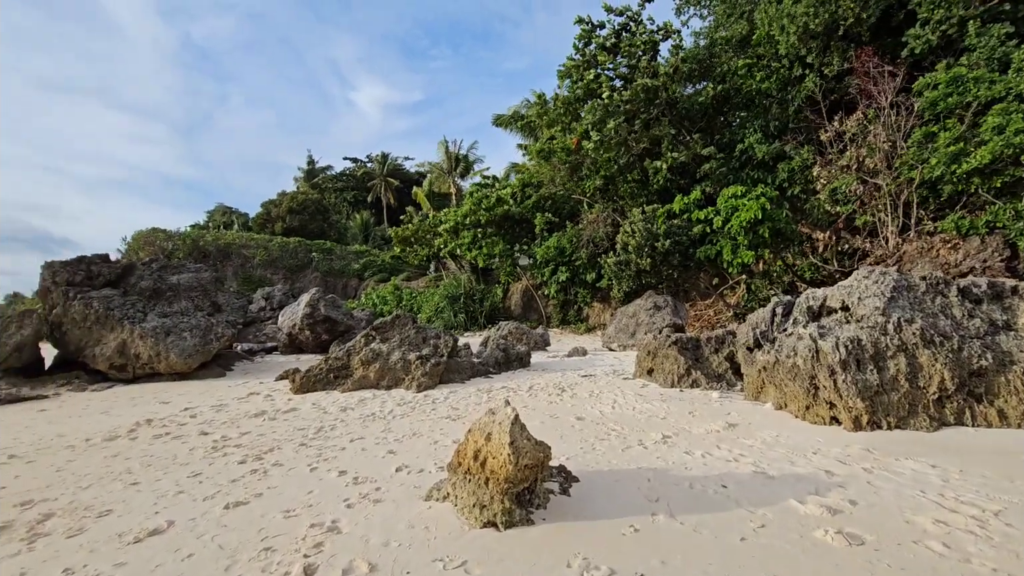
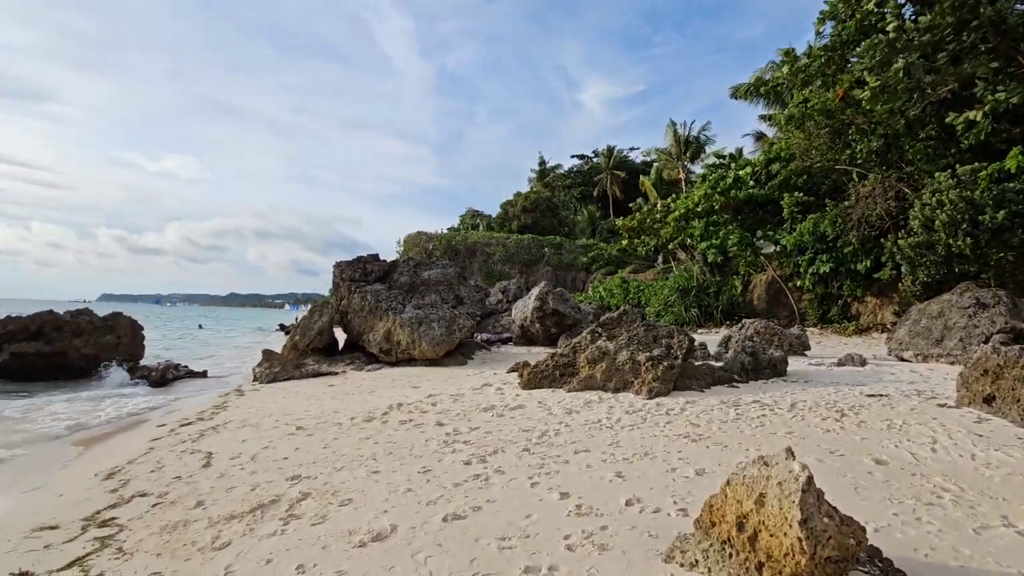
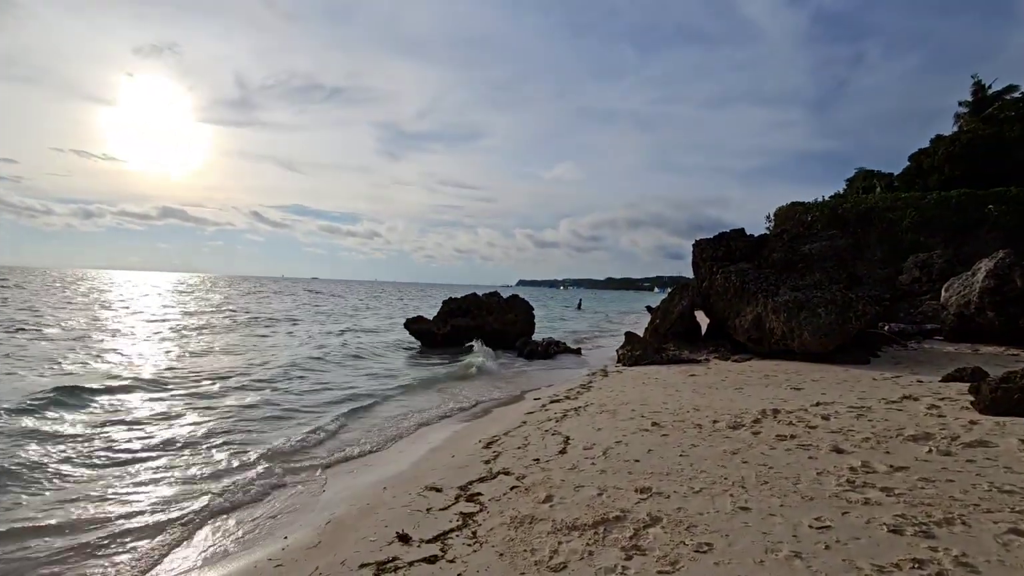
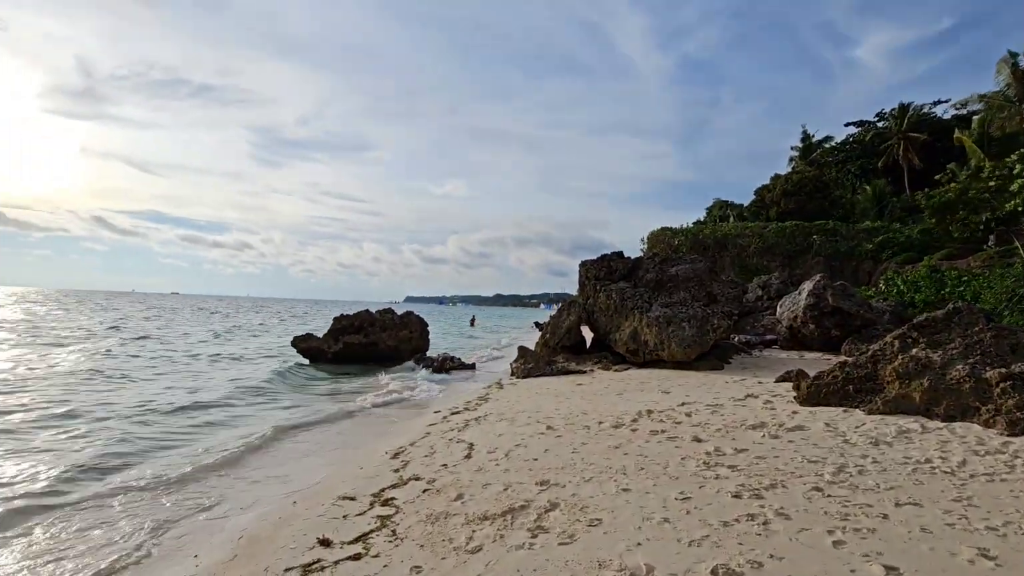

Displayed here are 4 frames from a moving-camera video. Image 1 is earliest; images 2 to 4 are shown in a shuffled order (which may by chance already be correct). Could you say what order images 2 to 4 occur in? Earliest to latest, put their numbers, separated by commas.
2, 4, 3
